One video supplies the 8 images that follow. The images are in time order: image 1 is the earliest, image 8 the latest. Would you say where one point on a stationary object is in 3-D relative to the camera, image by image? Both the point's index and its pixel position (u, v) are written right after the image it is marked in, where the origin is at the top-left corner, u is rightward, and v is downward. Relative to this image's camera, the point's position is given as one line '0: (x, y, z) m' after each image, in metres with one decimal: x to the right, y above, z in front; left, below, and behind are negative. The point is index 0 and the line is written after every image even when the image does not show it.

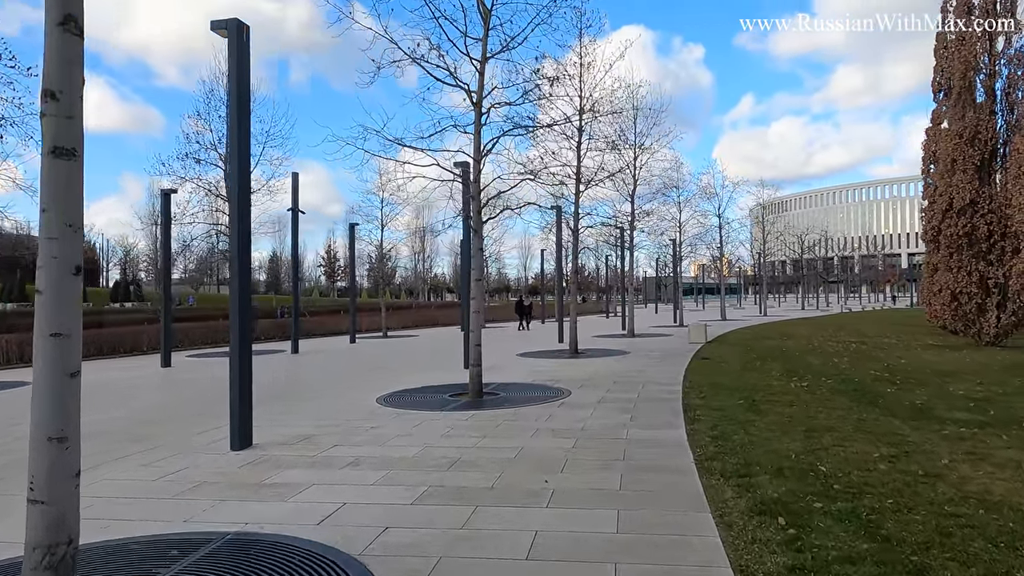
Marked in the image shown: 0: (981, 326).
0: (+12.2, -1.0, +17.4) m
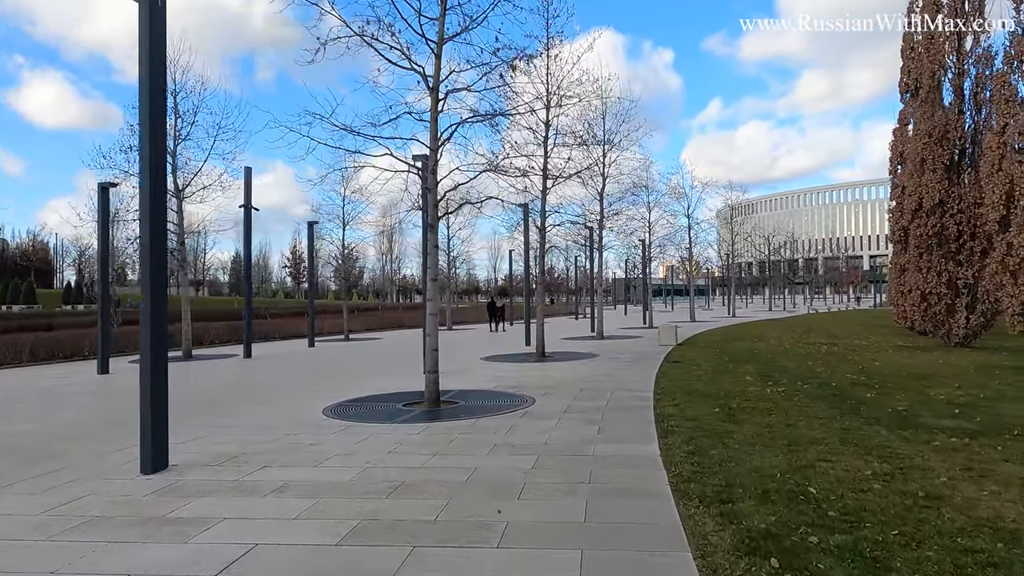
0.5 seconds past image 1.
0: (+11.4, -1.0, +17.3) m
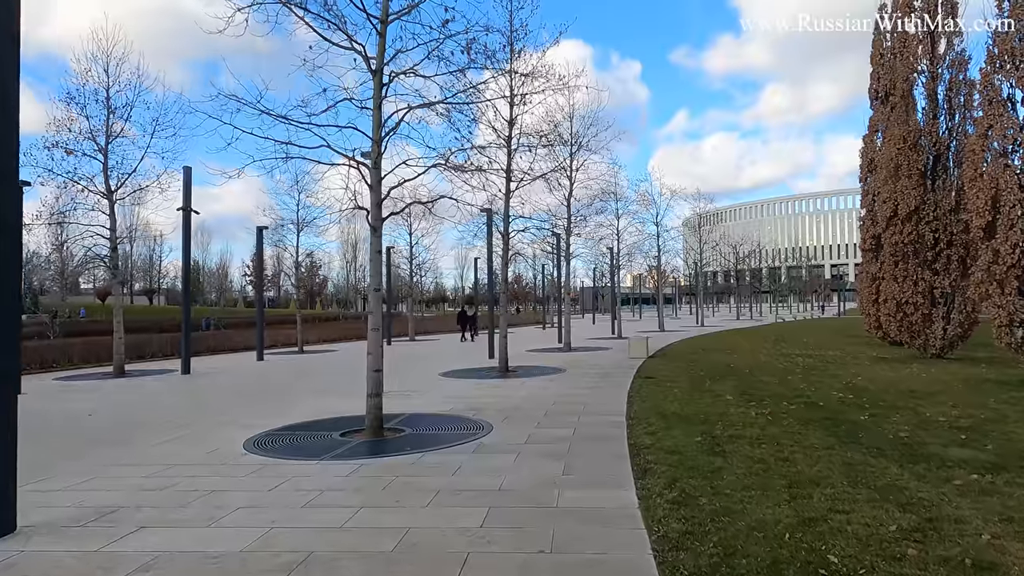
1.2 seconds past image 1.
0: (+10.4, -1.2, +16.8) m
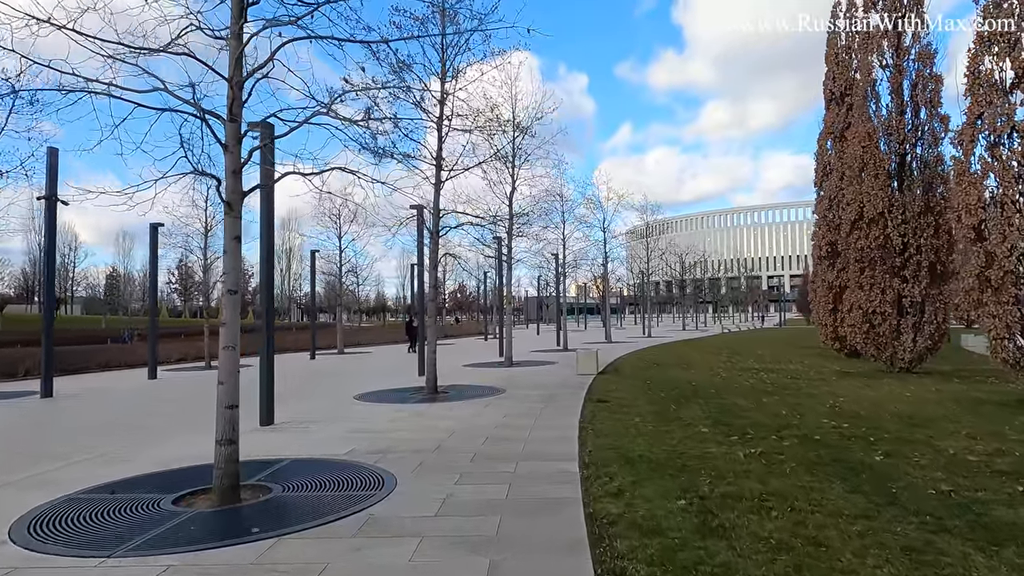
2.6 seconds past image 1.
0: (+8.9, -1.4, +15.5) m
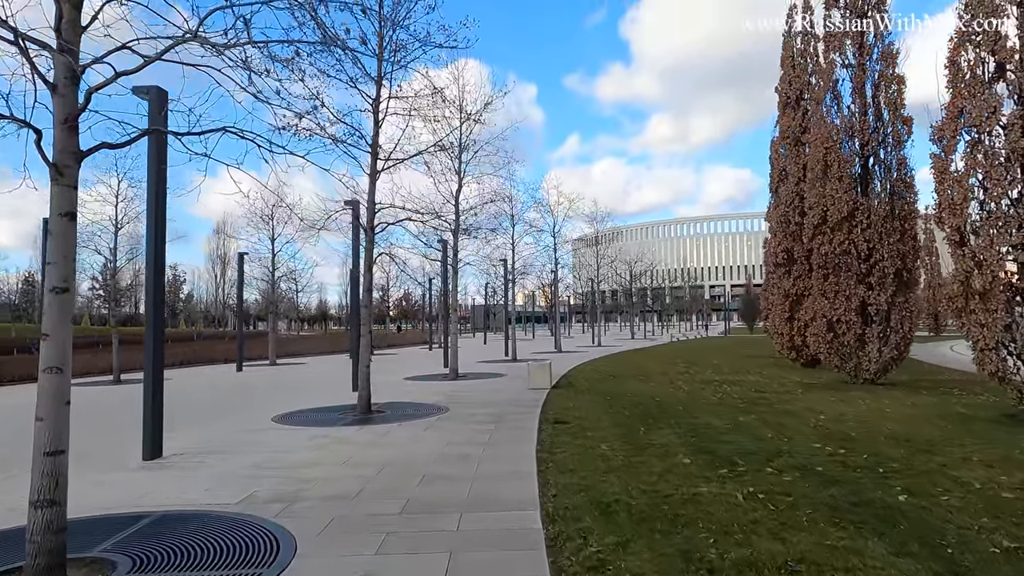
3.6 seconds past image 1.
0: (+7.7, -1.6, +14.9) m
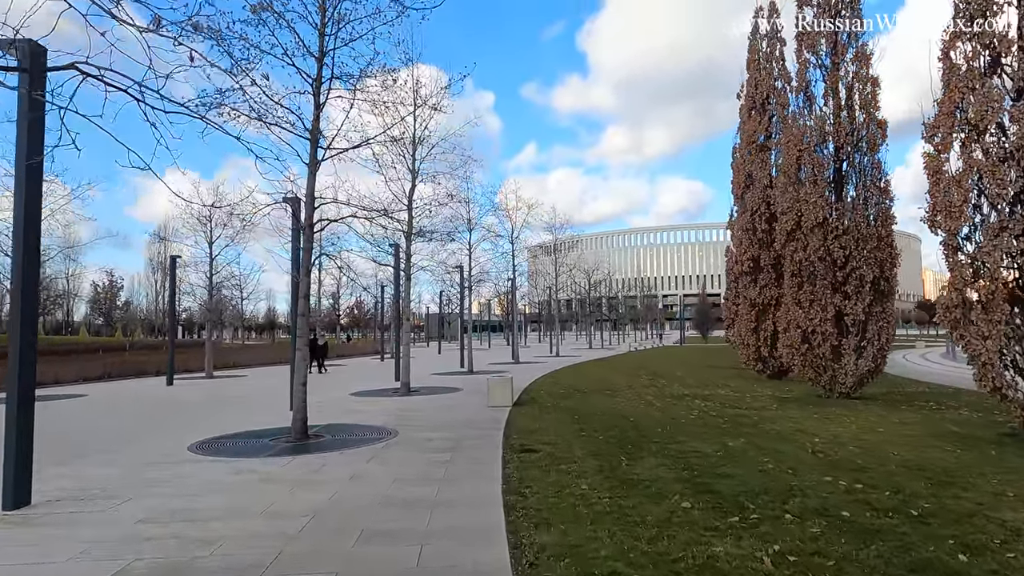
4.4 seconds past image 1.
0: (+6.8, -1.8, +14.2) m
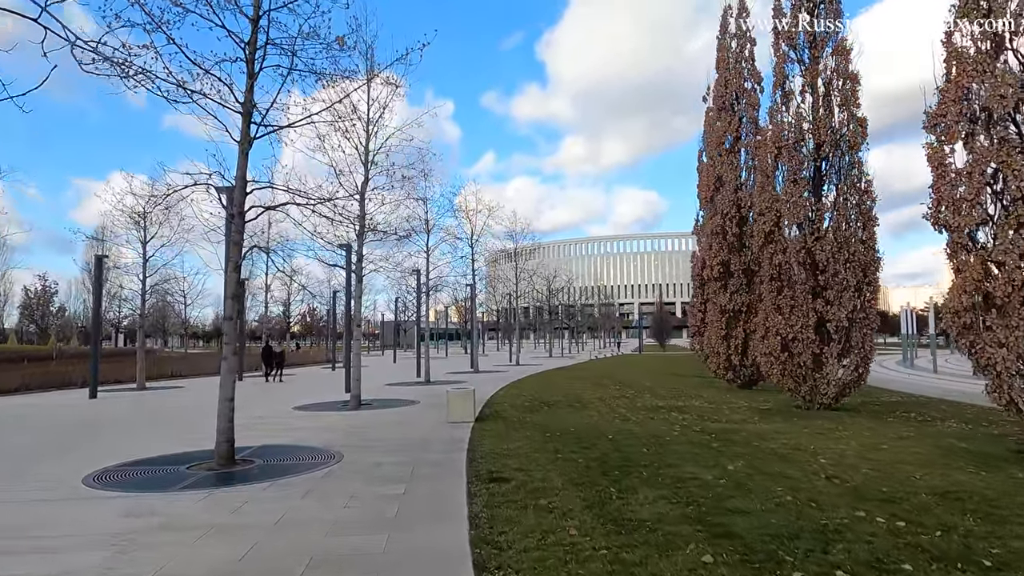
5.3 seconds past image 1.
0: (+6.1, -1.9, +13.4) m
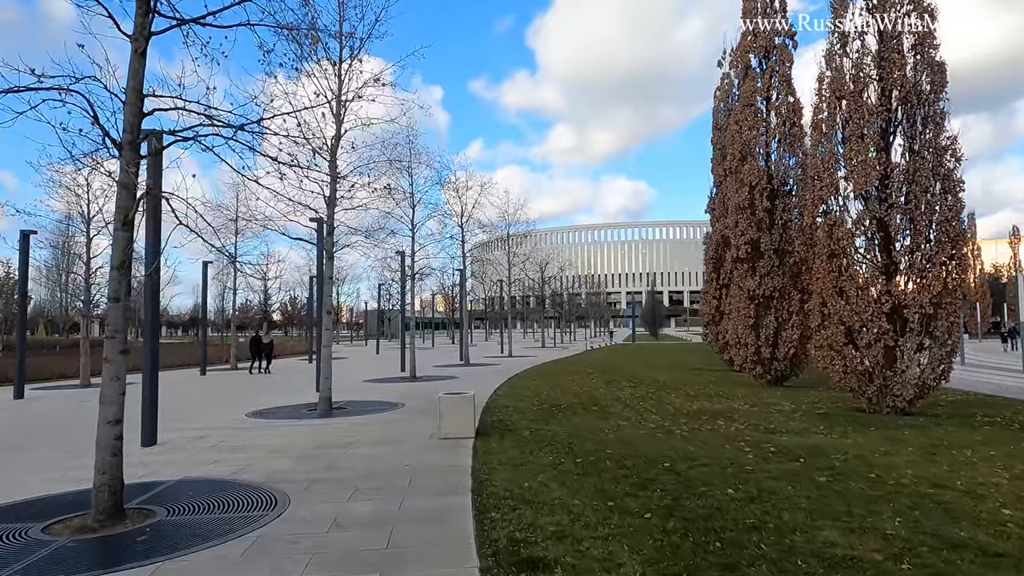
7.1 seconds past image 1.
0: (+6.2, -1.6, +11.0) m
